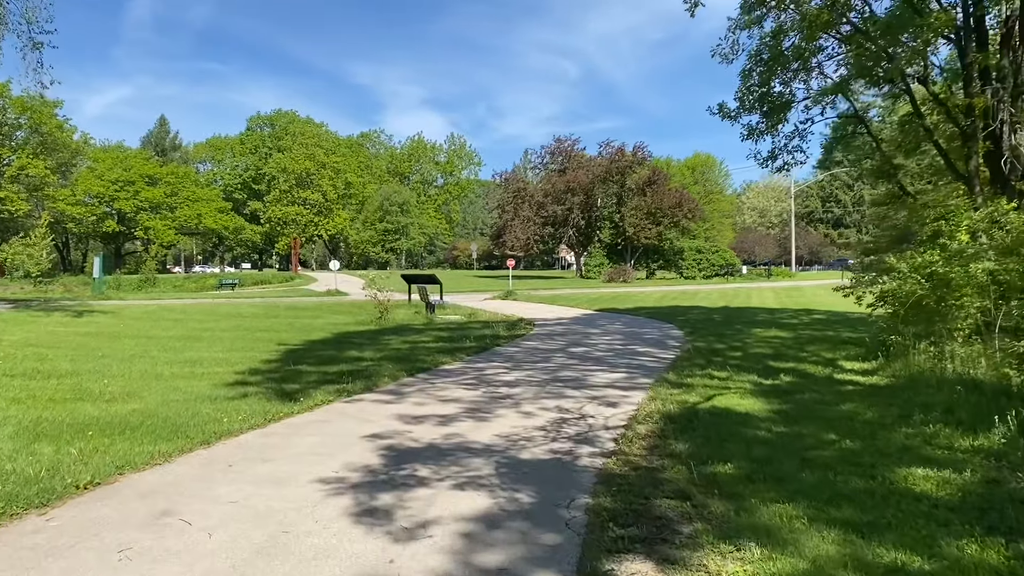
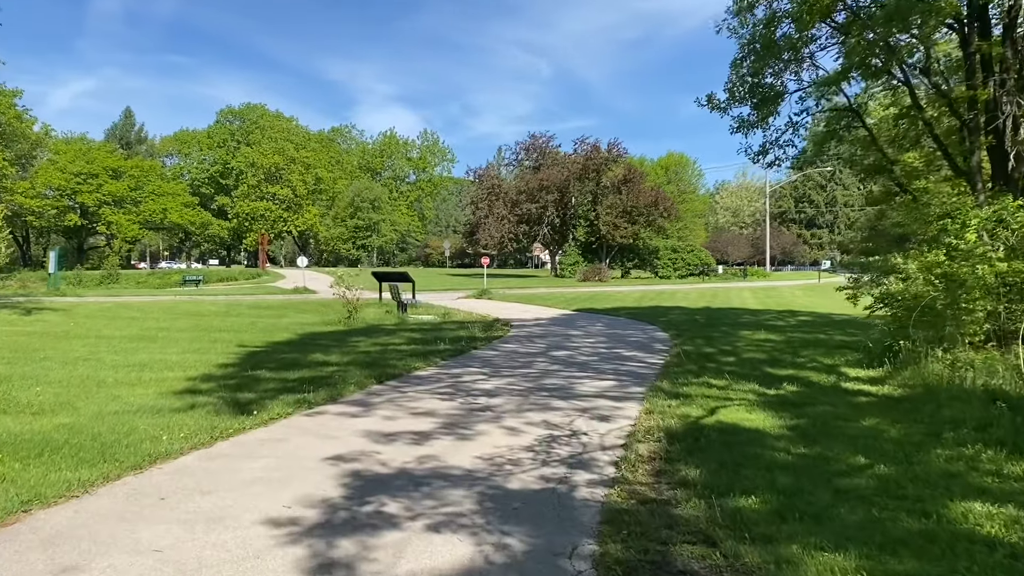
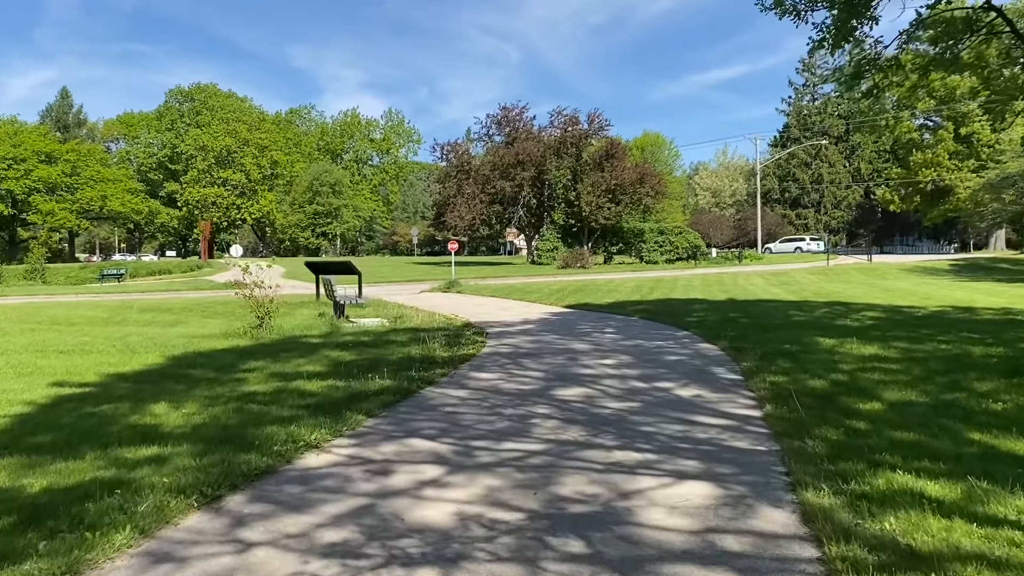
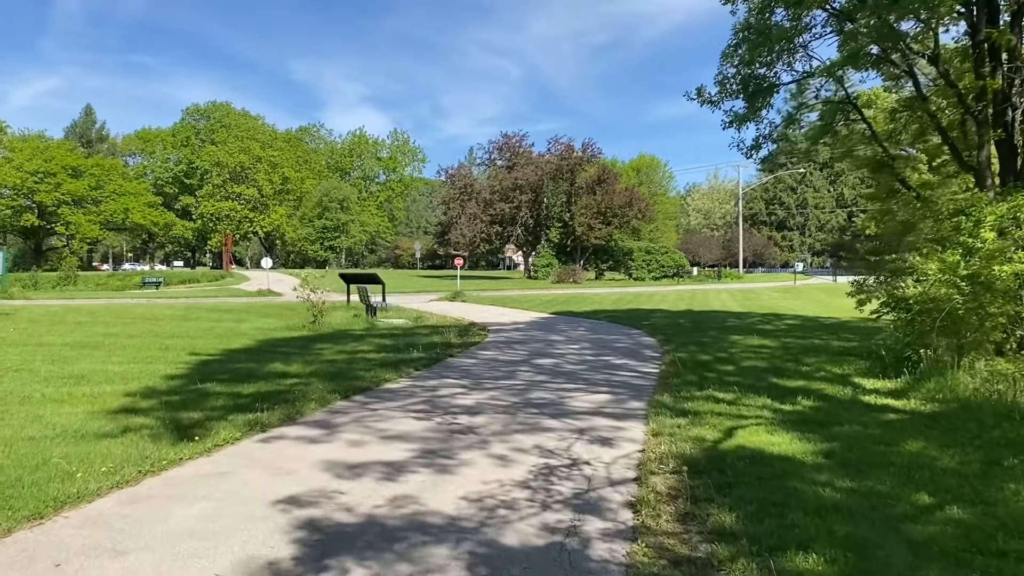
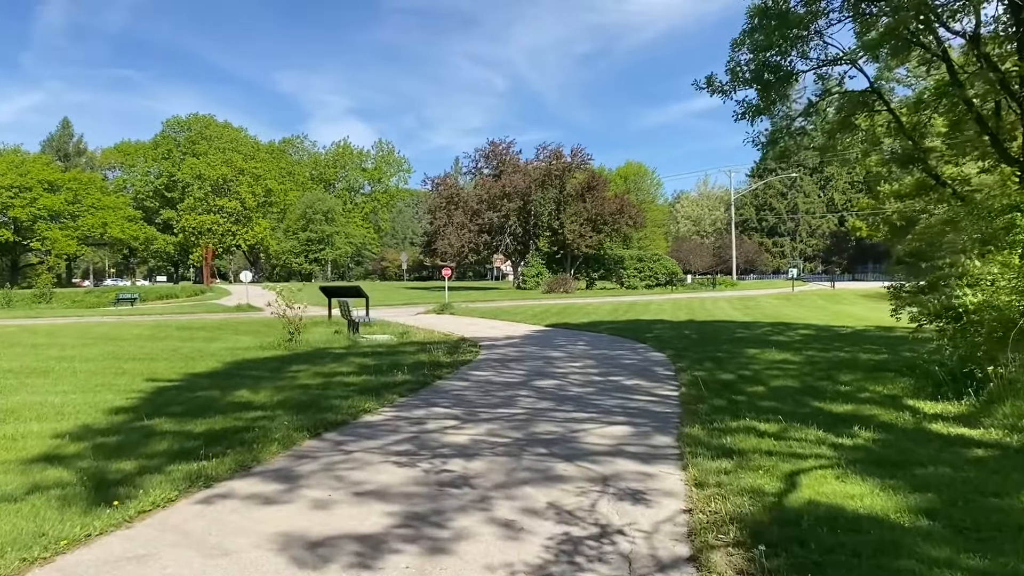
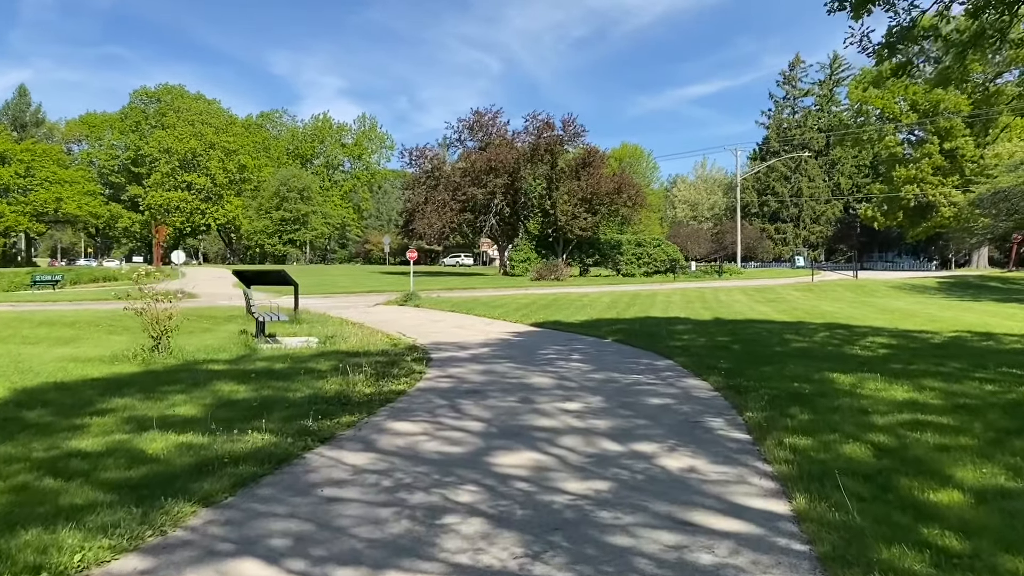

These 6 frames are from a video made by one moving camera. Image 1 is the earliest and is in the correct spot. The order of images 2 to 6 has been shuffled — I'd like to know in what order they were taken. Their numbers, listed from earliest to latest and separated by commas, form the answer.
2, 4, 5, 3, 6
